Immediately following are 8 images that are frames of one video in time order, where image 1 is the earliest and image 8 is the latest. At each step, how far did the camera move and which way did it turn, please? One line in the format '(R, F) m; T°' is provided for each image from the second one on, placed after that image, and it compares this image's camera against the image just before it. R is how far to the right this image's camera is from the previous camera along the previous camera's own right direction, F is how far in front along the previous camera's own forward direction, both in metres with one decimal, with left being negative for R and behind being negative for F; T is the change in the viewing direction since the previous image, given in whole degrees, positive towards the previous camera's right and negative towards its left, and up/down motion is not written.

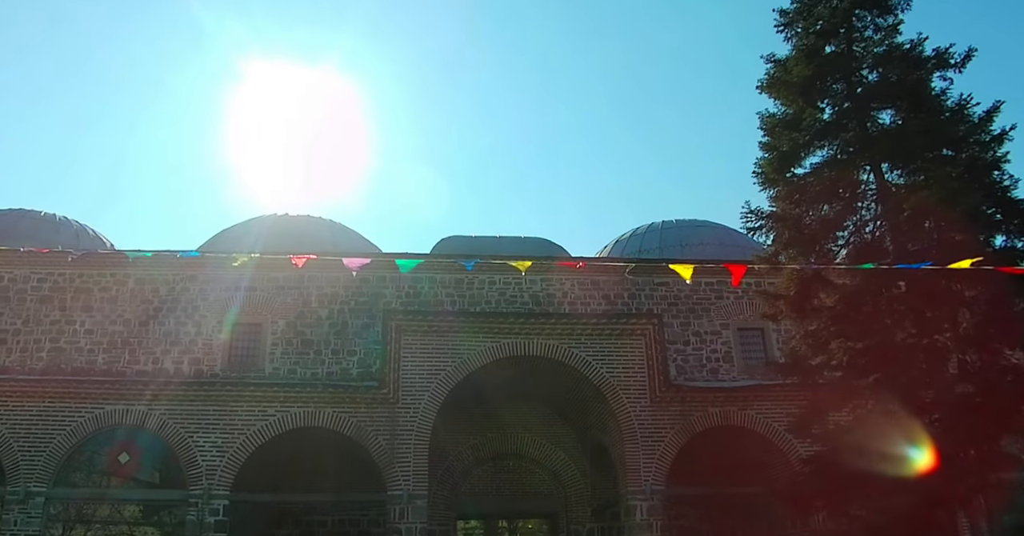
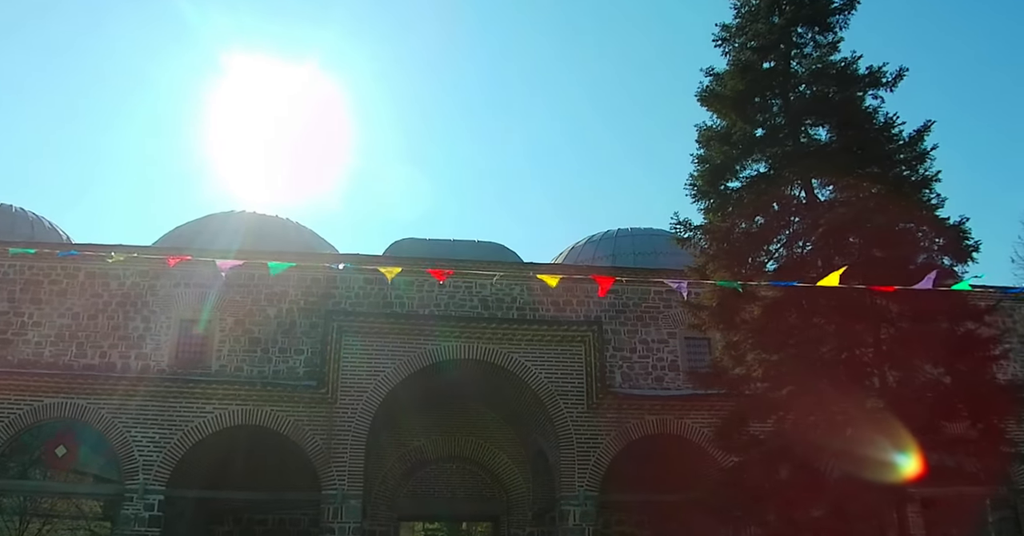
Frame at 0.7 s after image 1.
(+0.7, -0.1) m; +1°
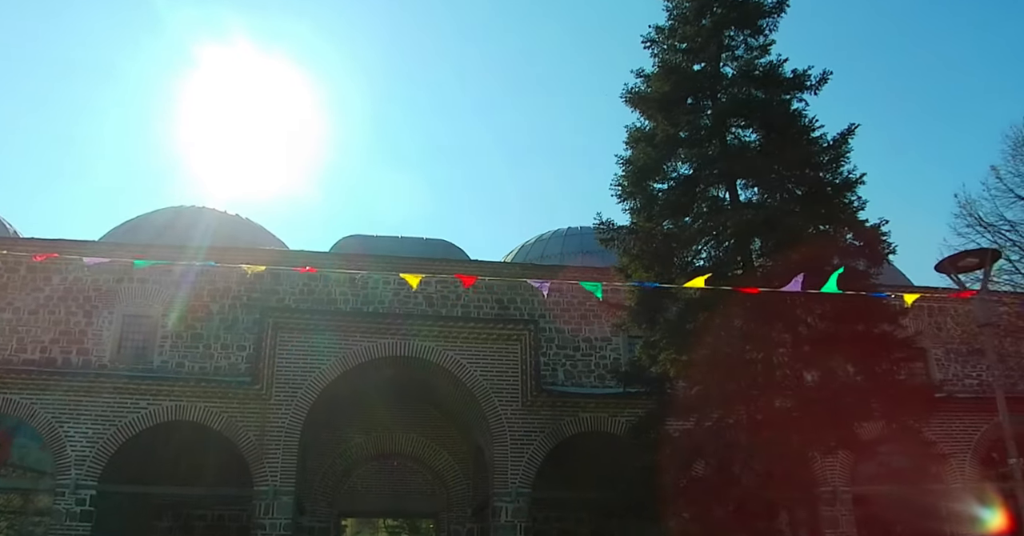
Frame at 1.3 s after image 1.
(+0.8, -0.1) m; +1°
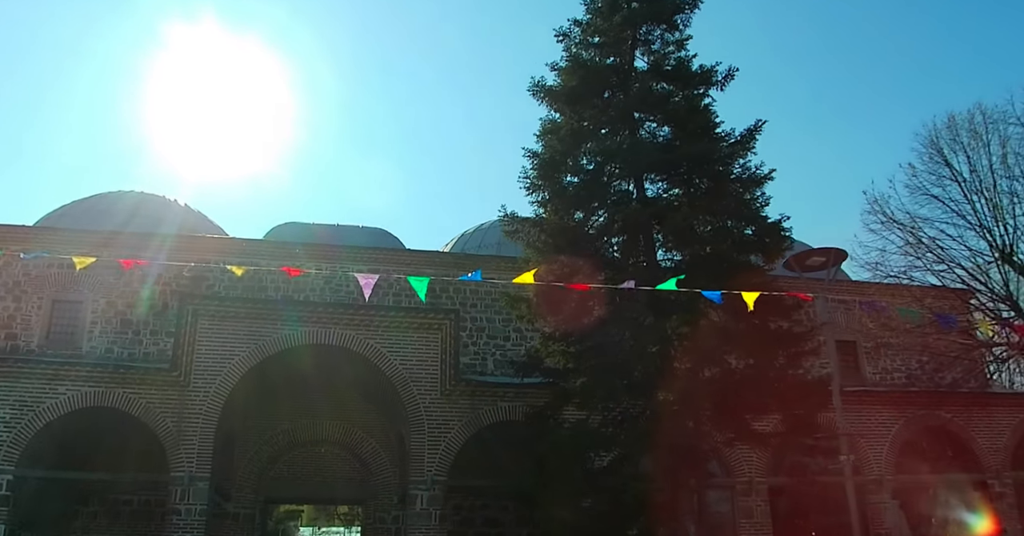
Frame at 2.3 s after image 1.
(+1.1, -0.1) m; +1°
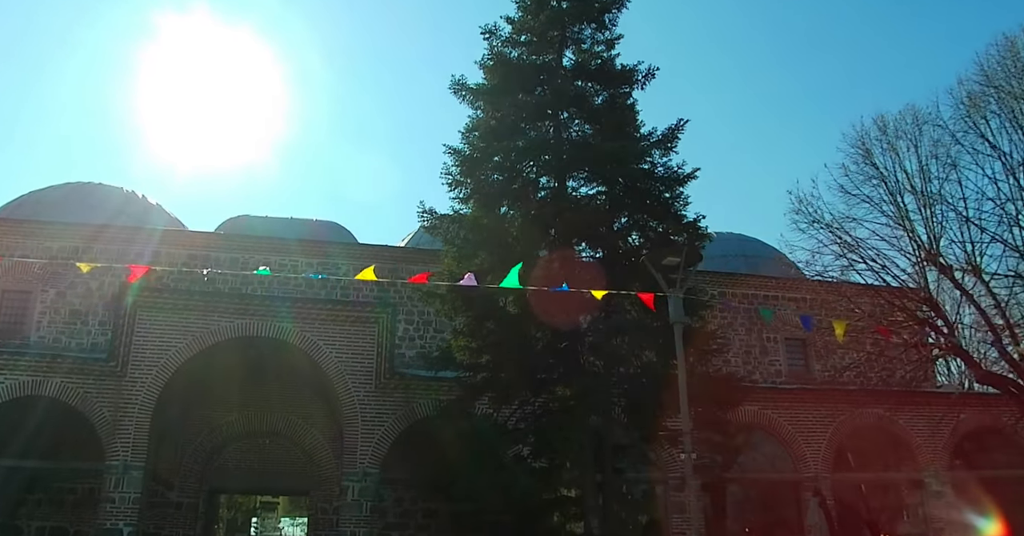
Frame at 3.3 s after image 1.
(+1.2, -0.1) m; 0°
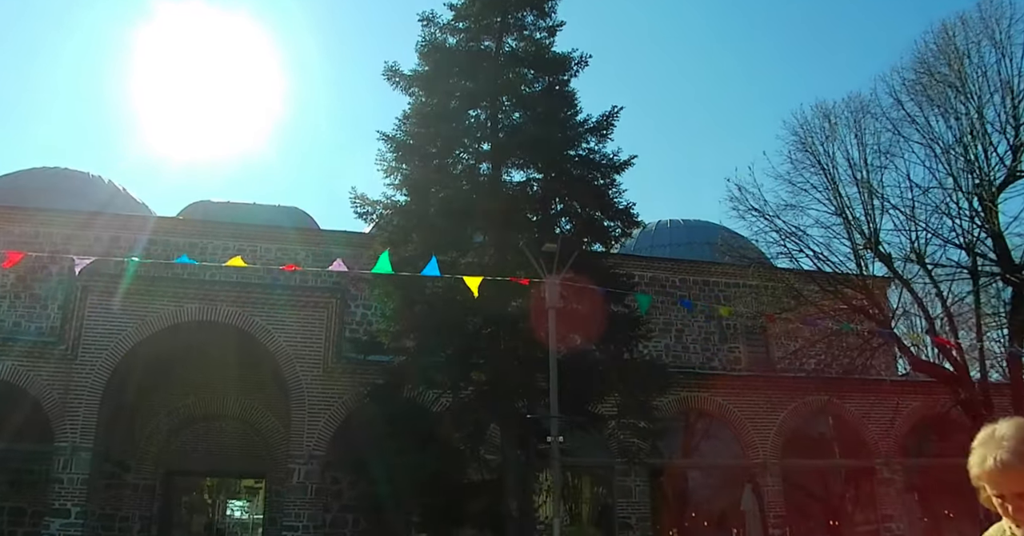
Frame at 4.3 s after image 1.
(+1.0, -0.1) m; -1°
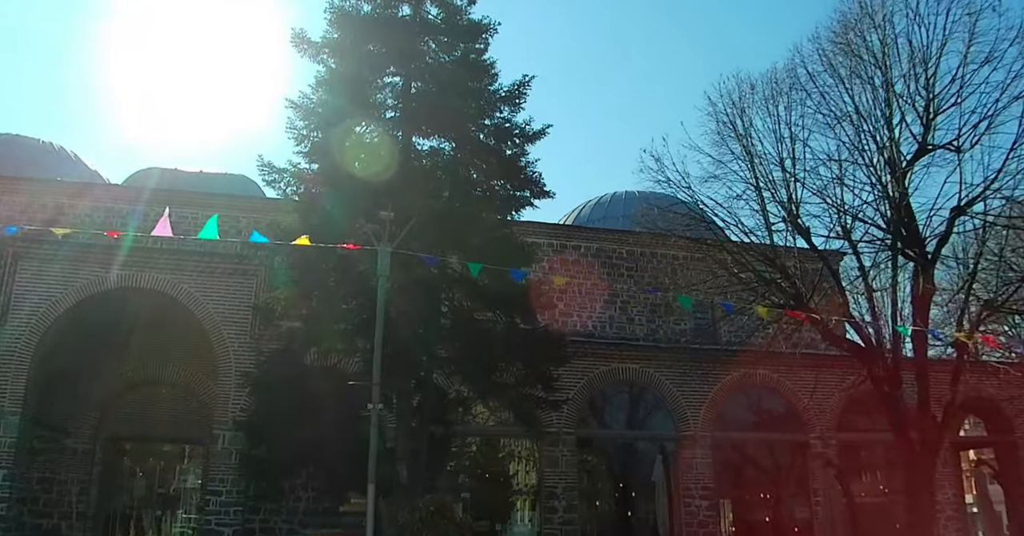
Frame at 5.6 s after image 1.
(+1.4, 0.0) m; -1°
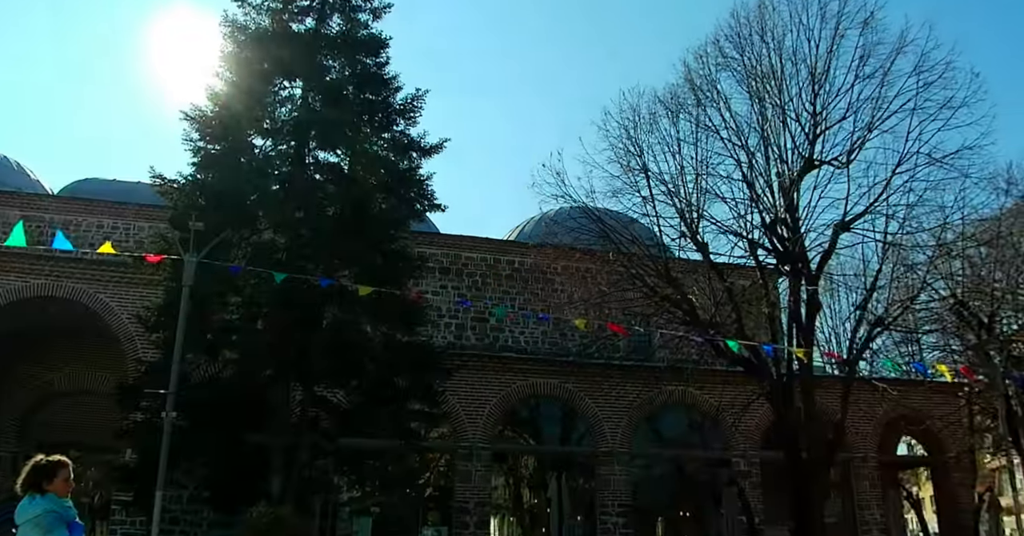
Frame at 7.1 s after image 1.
(+1.6, 0.0) m; -1°
